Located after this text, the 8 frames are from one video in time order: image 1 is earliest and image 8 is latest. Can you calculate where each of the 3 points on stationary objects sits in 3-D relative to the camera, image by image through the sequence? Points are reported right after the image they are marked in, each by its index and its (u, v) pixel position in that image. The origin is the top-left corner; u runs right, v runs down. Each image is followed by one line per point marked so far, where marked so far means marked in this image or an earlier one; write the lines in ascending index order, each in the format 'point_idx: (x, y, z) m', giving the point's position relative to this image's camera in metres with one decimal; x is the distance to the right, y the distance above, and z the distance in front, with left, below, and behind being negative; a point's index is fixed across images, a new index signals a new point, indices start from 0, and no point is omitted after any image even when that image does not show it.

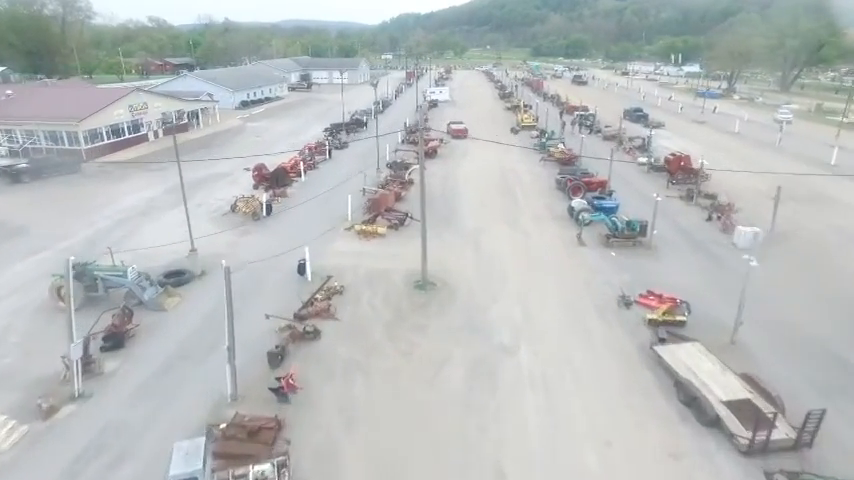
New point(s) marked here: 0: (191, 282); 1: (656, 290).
0: (-7.7, -1.4, +16.8) m
1: (+7.1, -1.6, +16.1) m
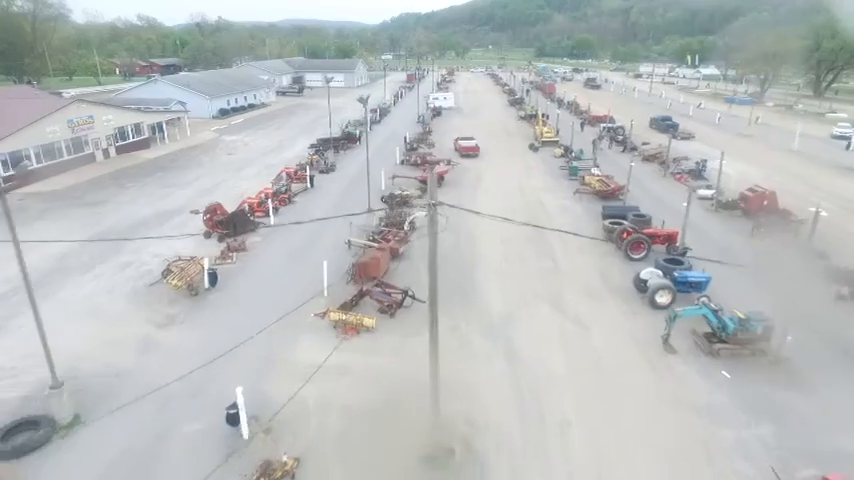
0: (-7.4, -4.0, +10.1) m
1: (+7.3, -4.2, +9.4) m
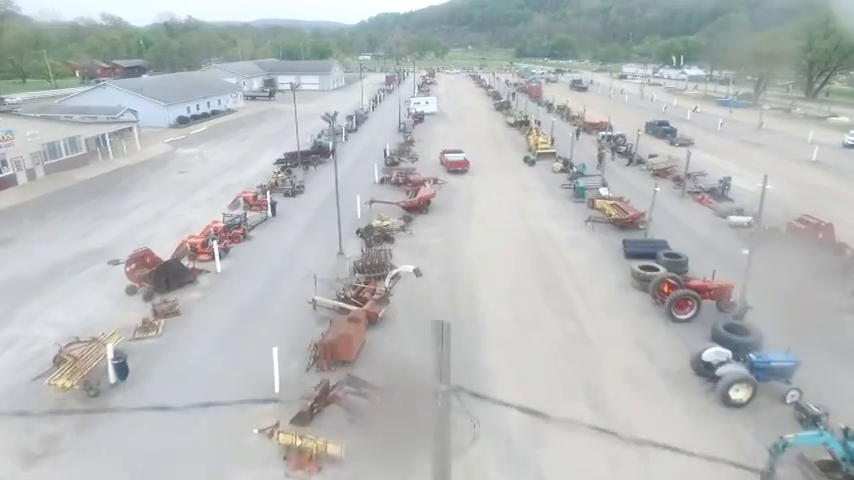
0: (-7.4, -5.8, +5.5) m
1: (+7.4, -5.8, +5.3) m
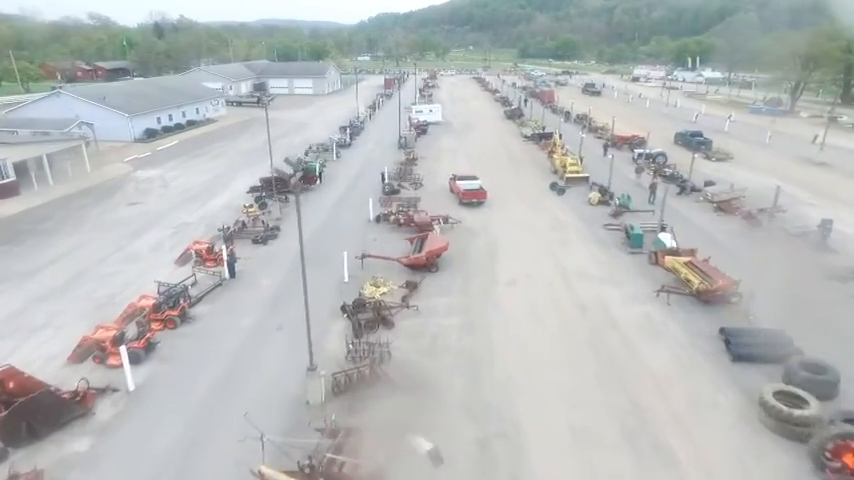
0: (-7.0, -8.2, -0.6) m
1: (+7.7, -8.2, -0.8) m
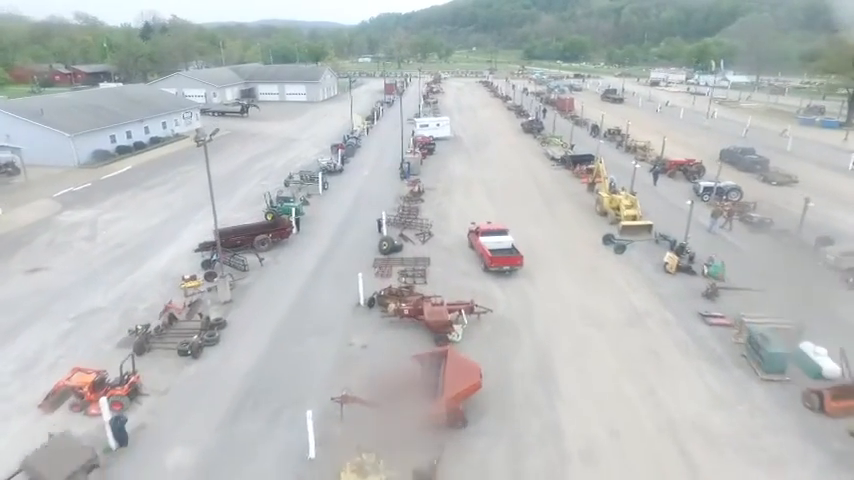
0: (-6.6, -11.1, -7.8) m
1: (+8.1, -11.1, -8.1) m
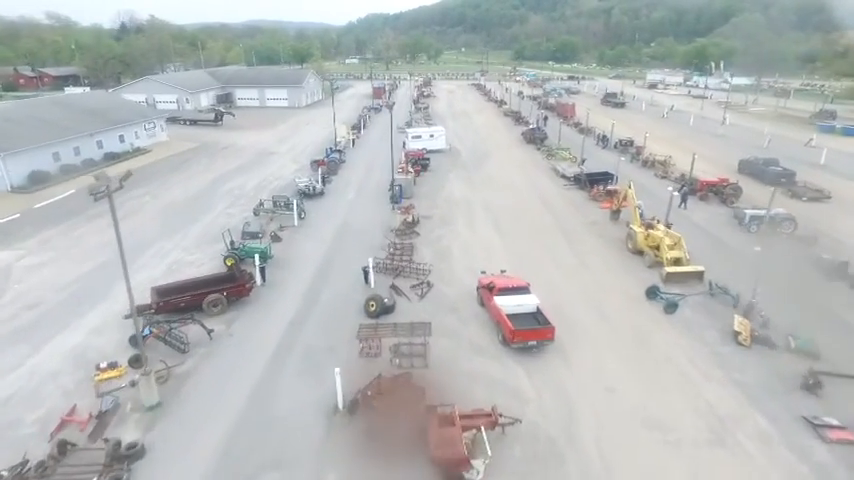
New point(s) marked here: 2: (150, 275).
0: (-6.0, -13.0, -12.5) m
1: (+8.8, -12.8, -12.4) m
2: (-10.2, -1.3, +18.9) m
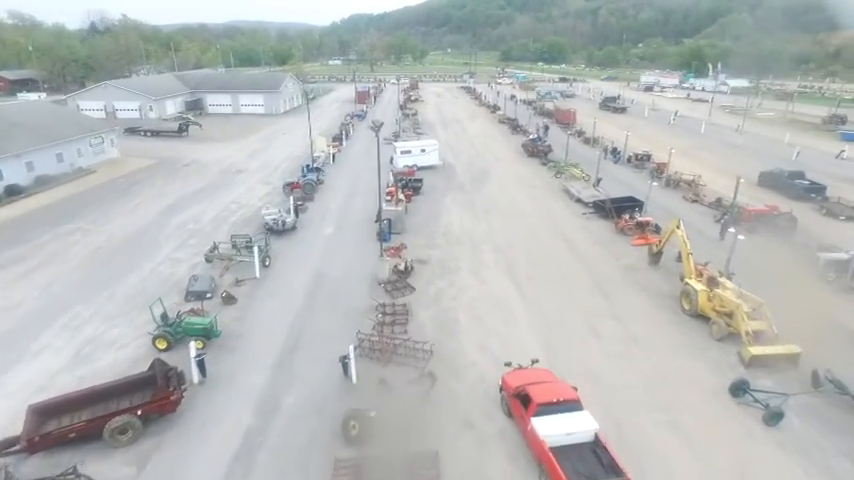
0: (-5.0, -15.0, -17.6) m
1: (+9.7, -14.7, -17.1) m
2: (-10.1, -3.4, +13.7) m
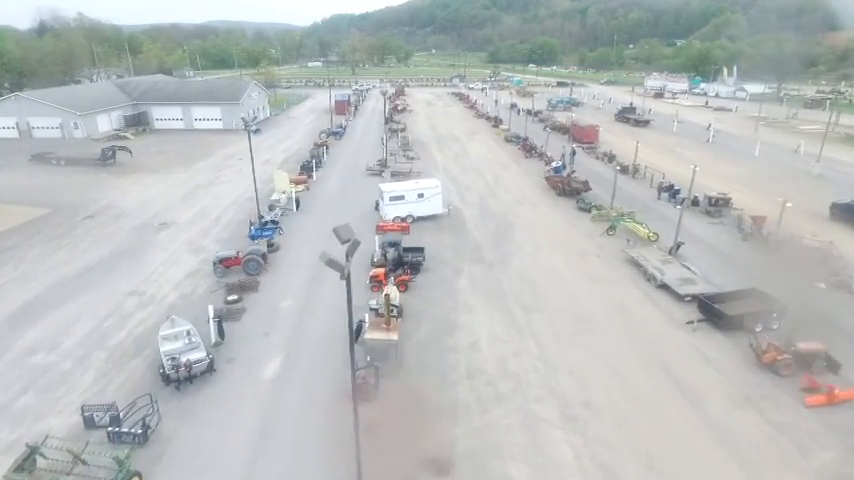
0: (-3.3, -18.9, -27.6) m
1: (+11.5, -18.4, -26.7) m
2: (-9.4, -7.3, +3.6) m
